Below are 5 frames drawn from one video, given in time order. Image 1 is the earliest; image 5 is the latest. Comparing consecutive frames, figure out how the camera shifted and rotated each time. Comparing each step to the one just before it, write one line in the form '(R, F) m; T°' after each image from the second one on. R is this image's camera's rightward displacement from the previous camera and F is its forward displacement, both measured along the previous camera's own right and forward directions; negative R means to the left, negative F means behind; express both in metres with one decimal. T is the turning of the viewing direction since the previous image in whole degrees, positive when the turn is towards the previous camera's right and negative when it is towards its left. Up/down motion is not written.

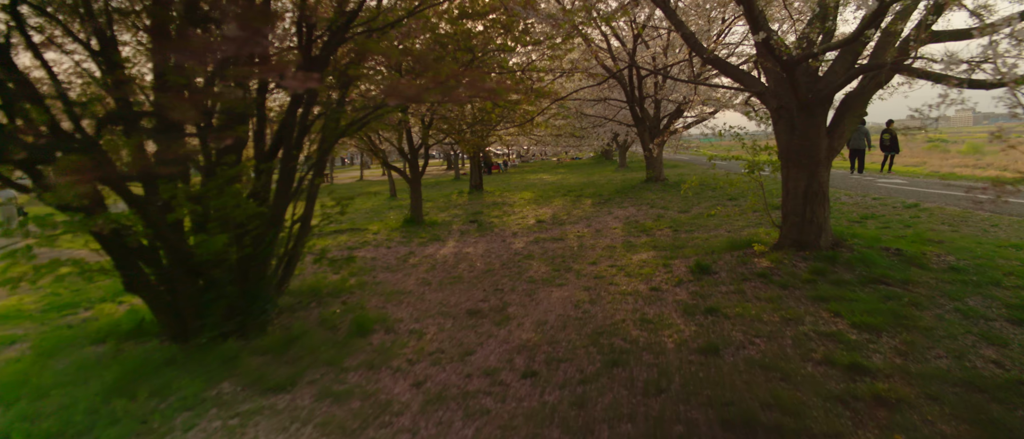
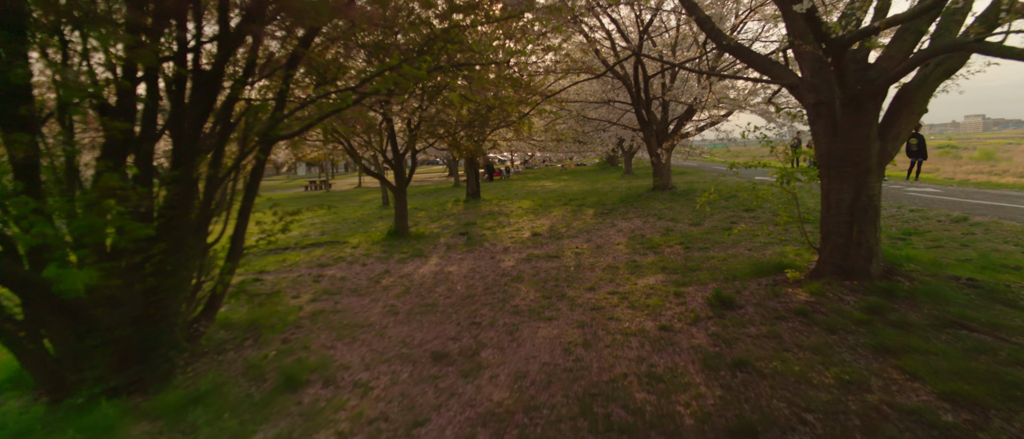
(+0.3, +1.0) m; -1°
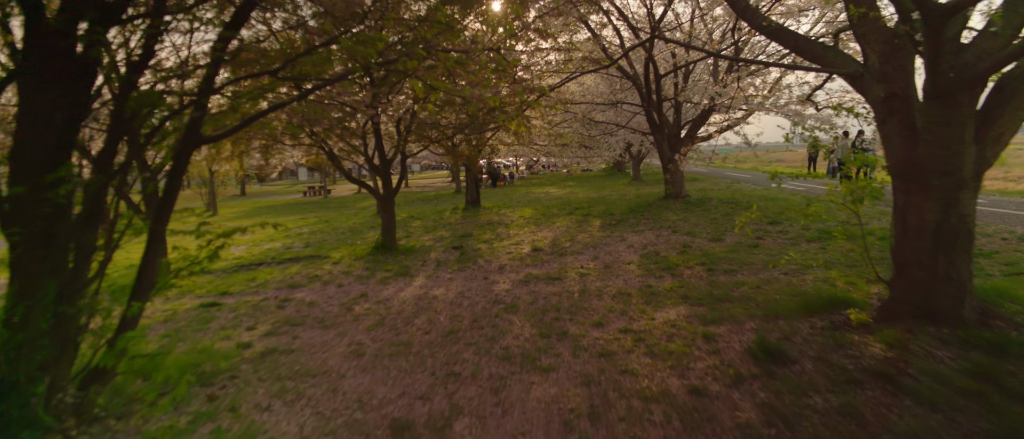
(+0.2, +1.0) m; -1°
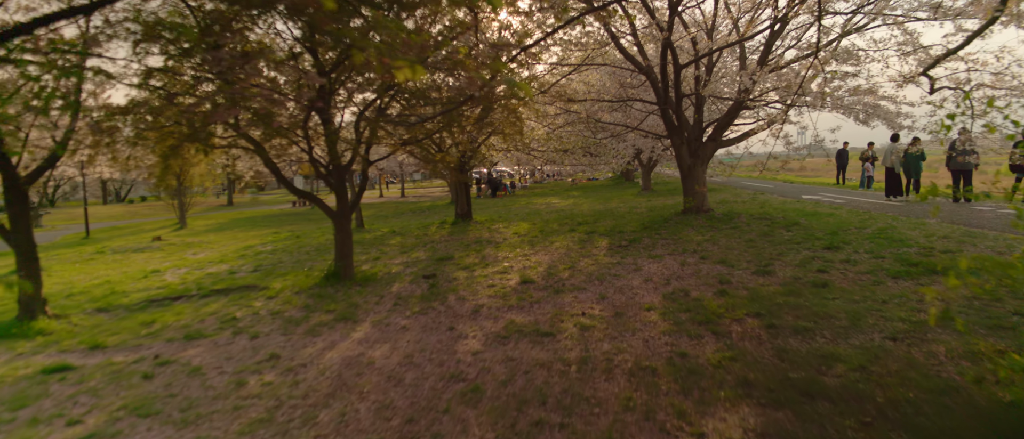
(+0.4, +2.0) m; -1°
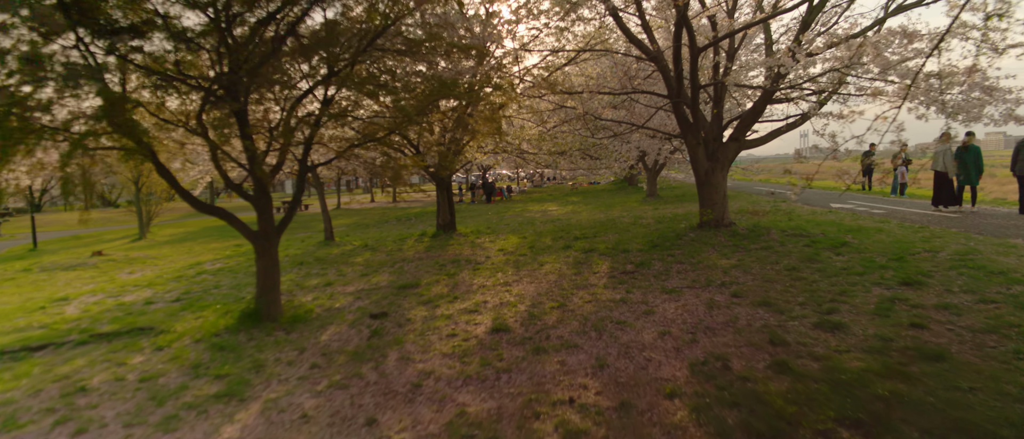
(+0.4, +1.8) m; 0°
